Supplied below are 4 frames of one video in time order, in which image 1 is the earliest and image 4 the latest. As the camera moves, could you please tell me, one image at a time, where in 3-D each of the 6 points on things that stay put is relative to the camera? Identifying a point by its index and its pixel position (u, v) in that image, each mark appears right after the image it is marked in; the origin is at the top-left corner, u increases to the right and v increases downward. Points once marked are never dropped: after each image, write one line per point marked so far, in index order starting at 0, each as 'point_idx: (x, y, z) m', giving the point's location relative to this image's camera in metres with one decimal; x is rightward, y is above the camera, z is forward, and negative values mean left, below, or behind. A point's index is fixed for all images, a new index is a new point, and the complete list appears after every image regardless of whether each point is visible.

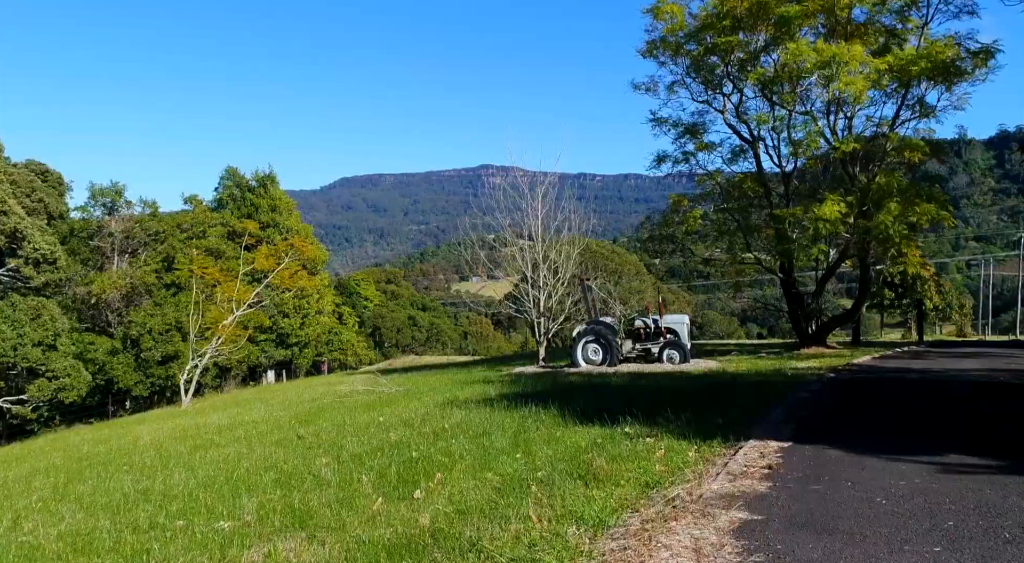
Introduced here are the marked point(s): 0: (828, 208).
0: (+6.4, +1.5, +14.8) m
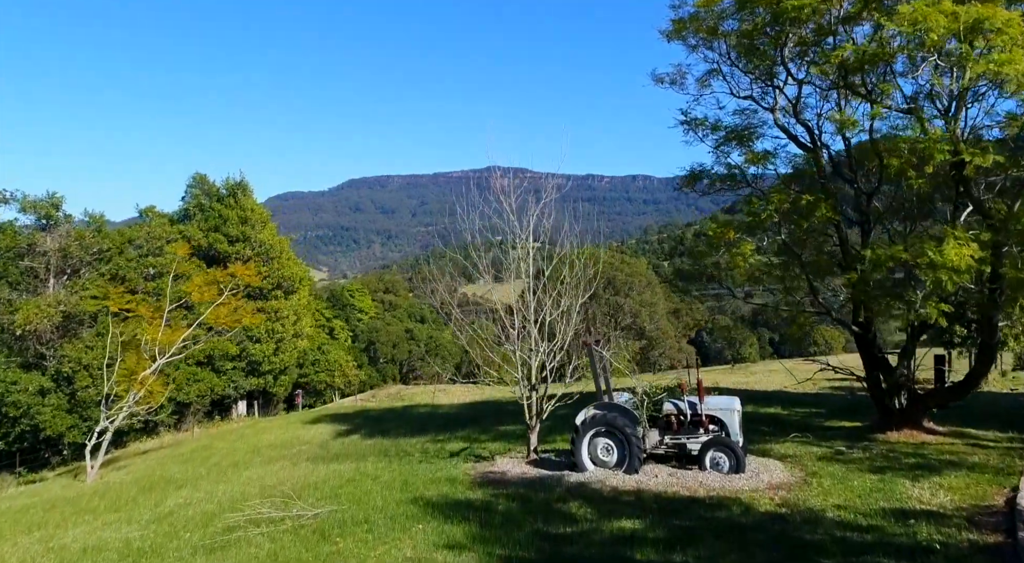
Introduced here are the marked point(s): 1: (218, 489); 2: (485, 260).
0: (+6.1, +0.4, +10.1) m
1: (-5.6, -3.9, +13.8) m
2: (-0.5, +0.5, +14.7) m
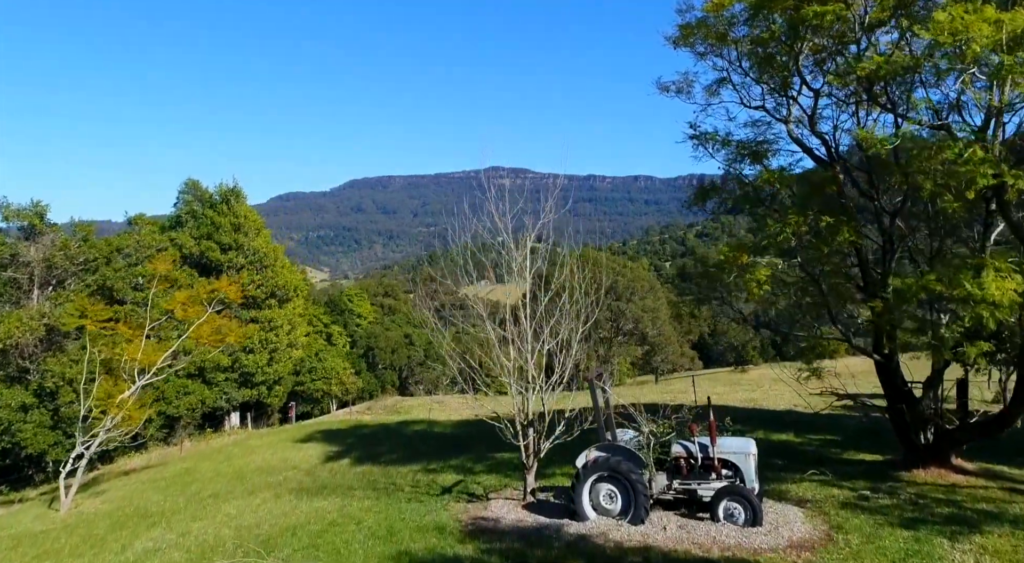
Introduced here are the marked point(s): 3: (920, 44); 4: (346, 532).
0: (+6.0, 0.0, +9.1) m
1: (-5.6, -4.4, +12.8) m
2: (-0.6, 0.0, +13.8) m
3: (+5.9, +3.5, +10.8) m
4: (-2.5, -3.8, +11.0) m
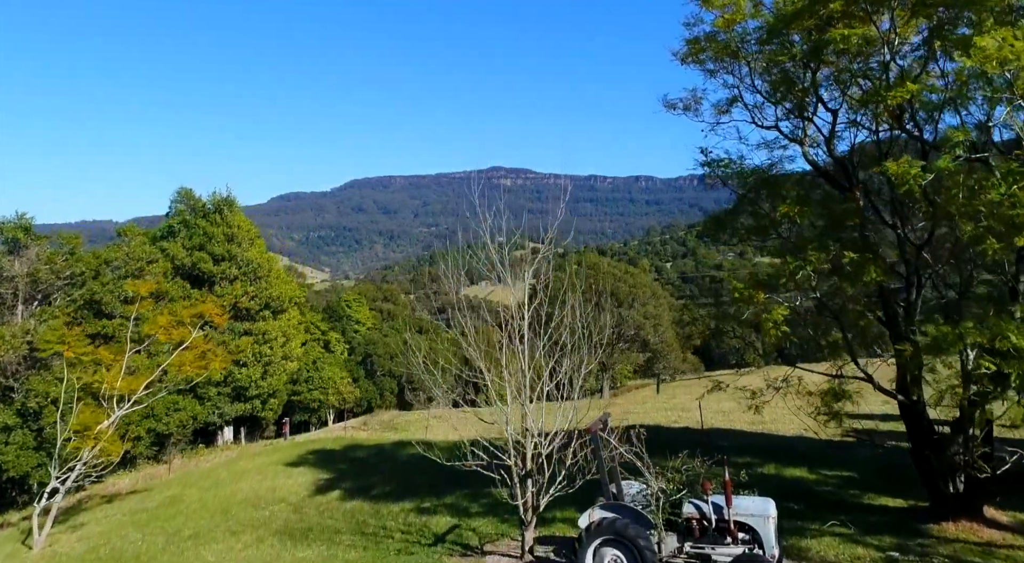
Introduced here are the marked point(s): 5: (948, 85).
0: (+6.0, -0.6, +8.2) m
1: (-5.7, -4.9, +12.0) m
2: (-0.7, -0.6, +12.9) m
3: (+5.9, +2.9, +9.9) m
4: (-2.6, -4.4, +10.1) m
5: (+5.8, +2.7, +9.9) m
